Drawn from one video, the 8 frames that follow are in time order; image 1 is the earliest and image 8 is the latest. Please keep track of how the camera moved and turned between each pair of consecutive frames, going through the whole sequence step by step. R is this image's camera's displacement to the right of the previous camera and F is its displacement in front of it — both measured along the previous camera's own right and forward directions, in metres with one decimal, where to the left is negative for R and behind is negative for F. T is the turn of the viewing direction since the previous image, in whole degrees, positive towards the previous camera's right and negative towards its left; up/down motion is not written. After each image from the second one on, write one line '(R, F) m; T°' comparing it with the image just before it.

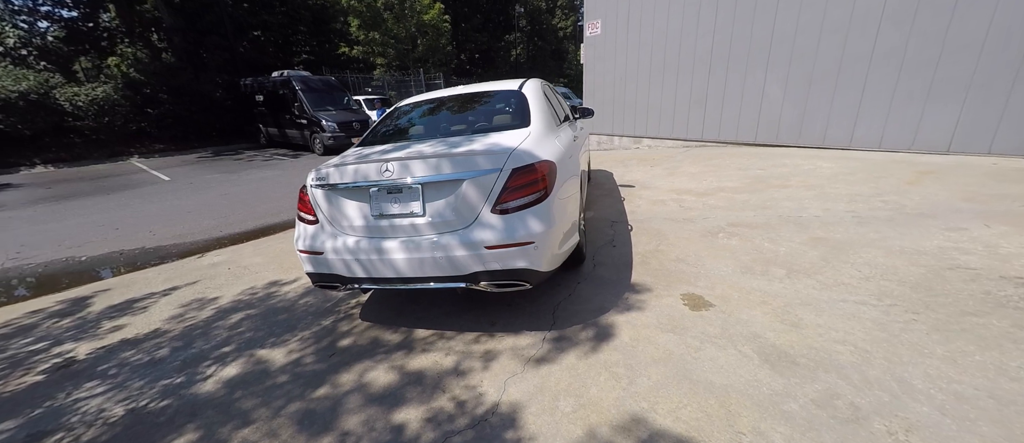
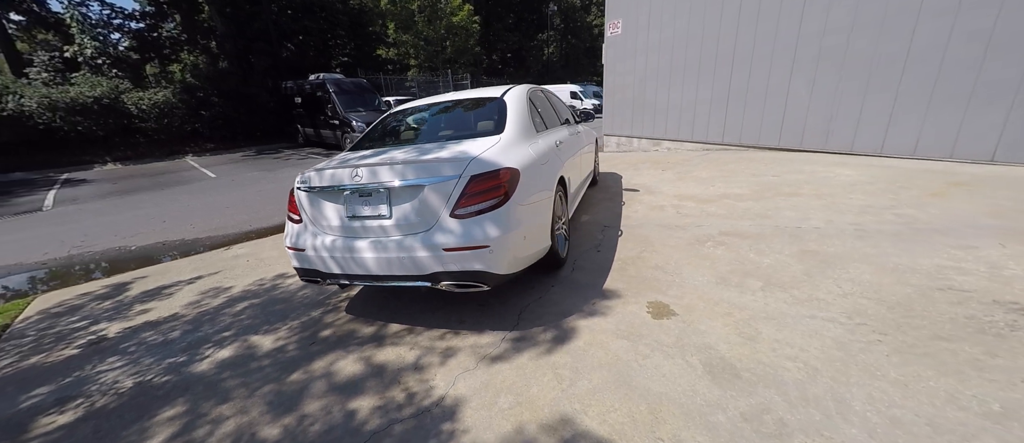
(+0.4, -0.1) m; -5°
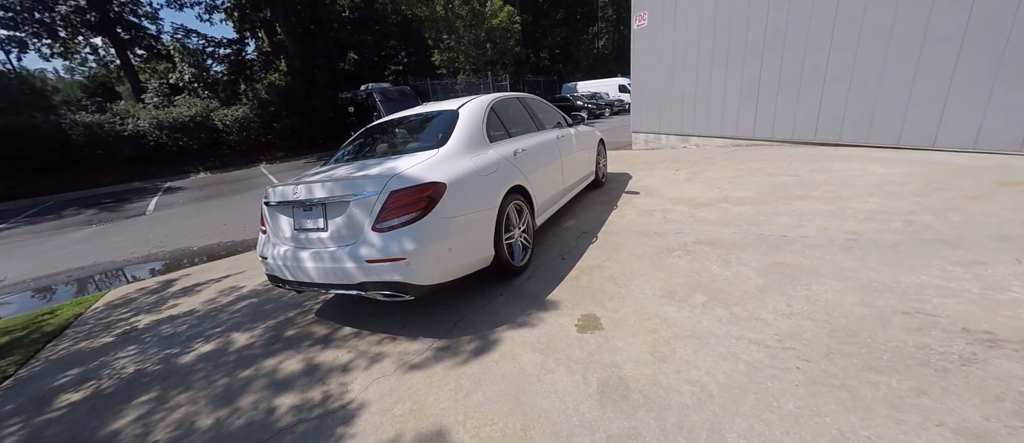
(+0.9, 0.0) m; -9°
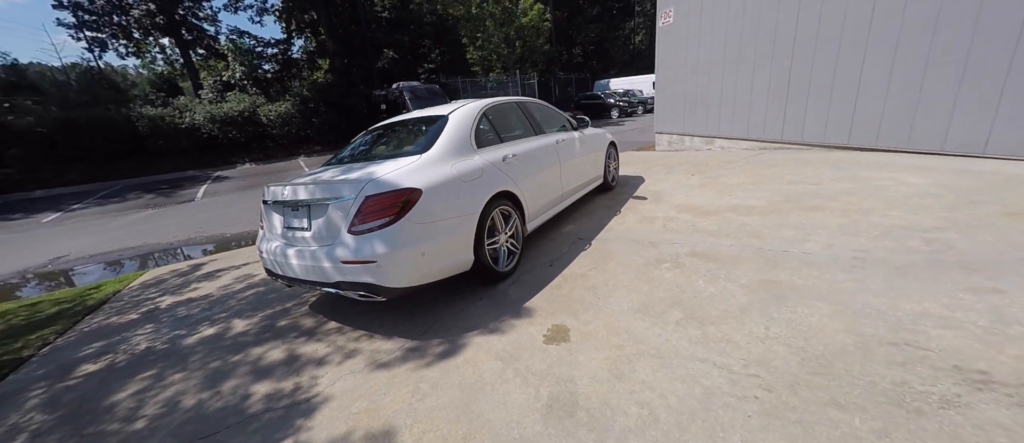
(+0.4, 0.0) m; -5°
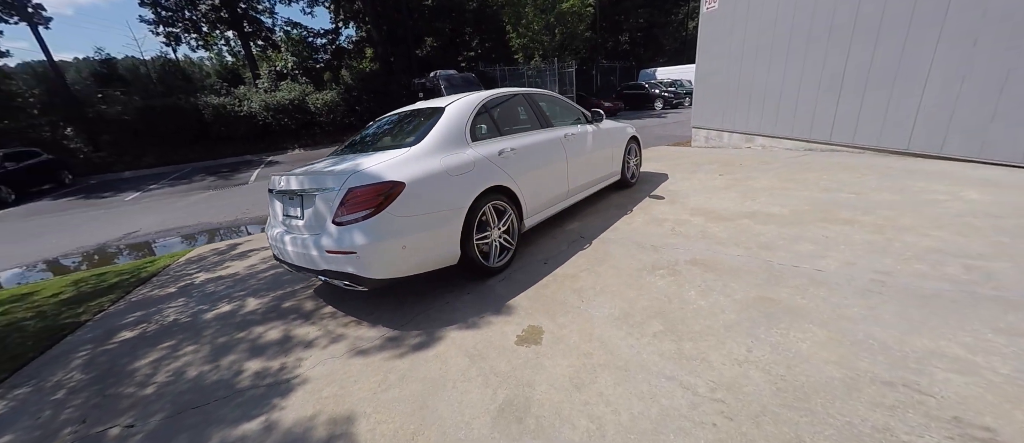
(+0.4, +0.1) m; -6°
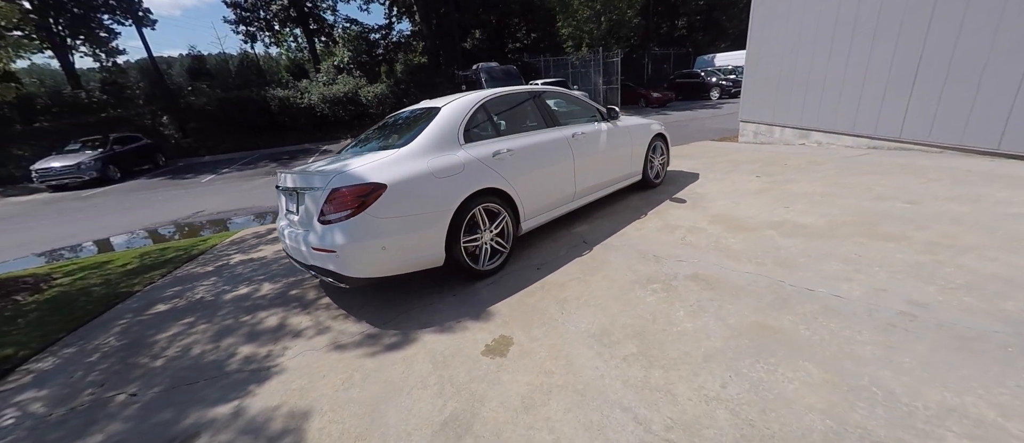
(+0.5, +0.1) m; -8°
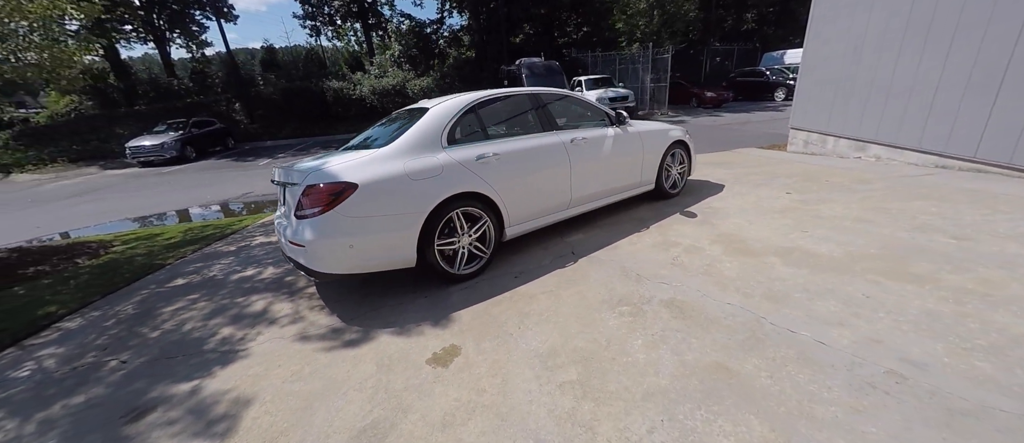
(+0.5, +0.1) m; -7°
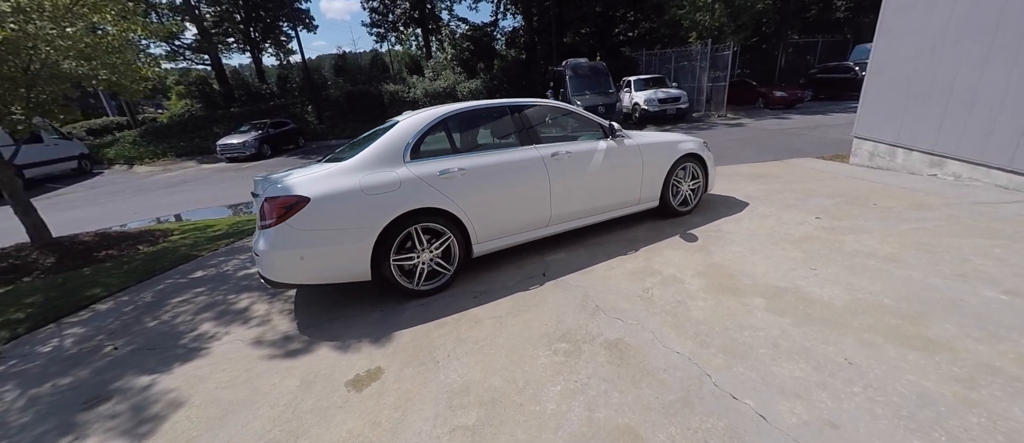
(+0.8, +0.2) m; -9°
